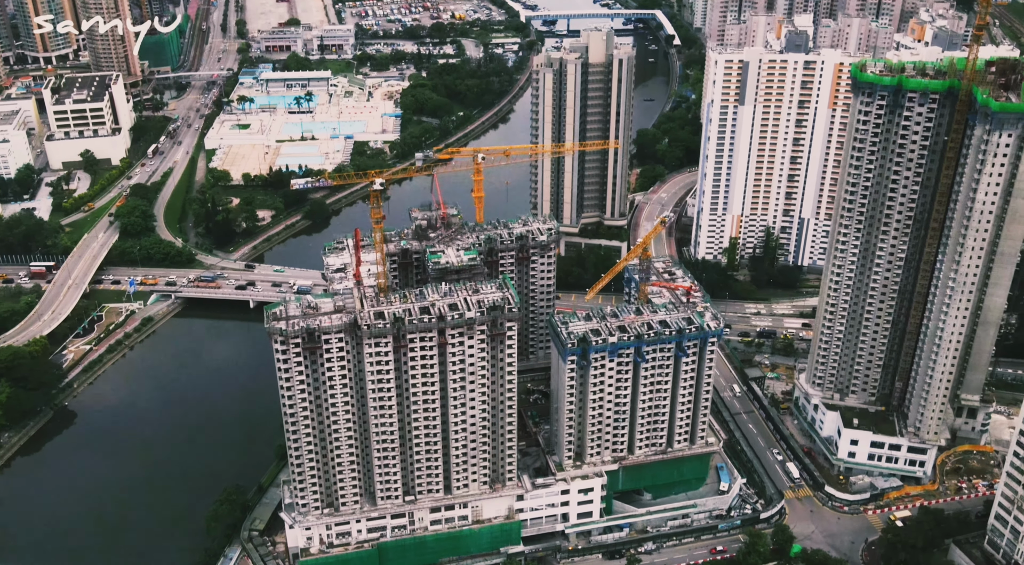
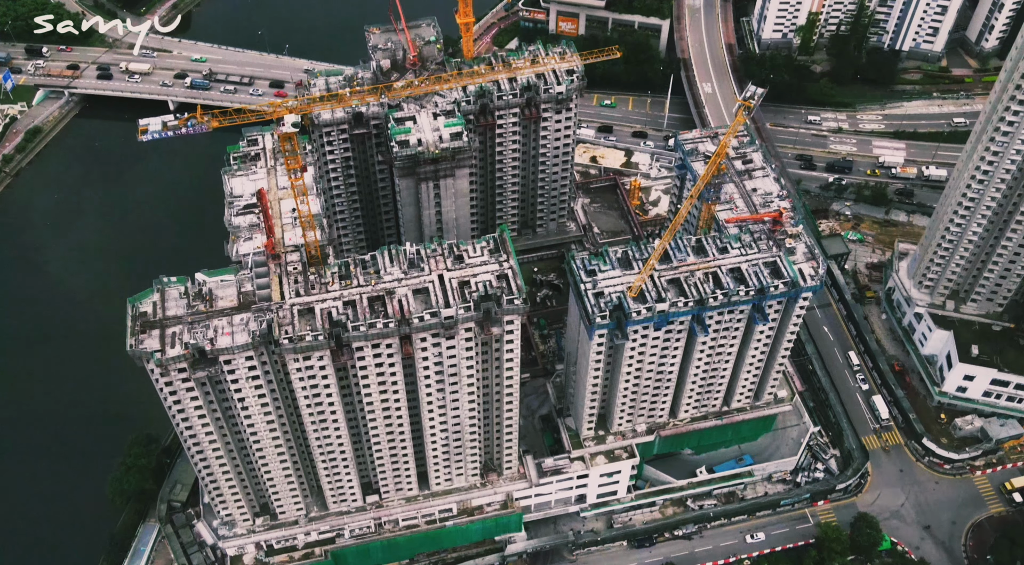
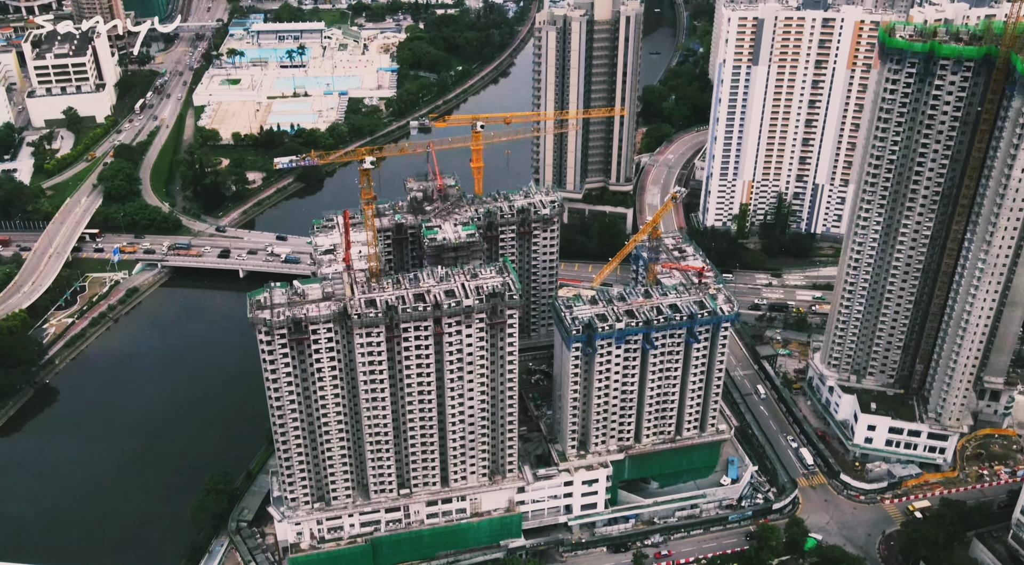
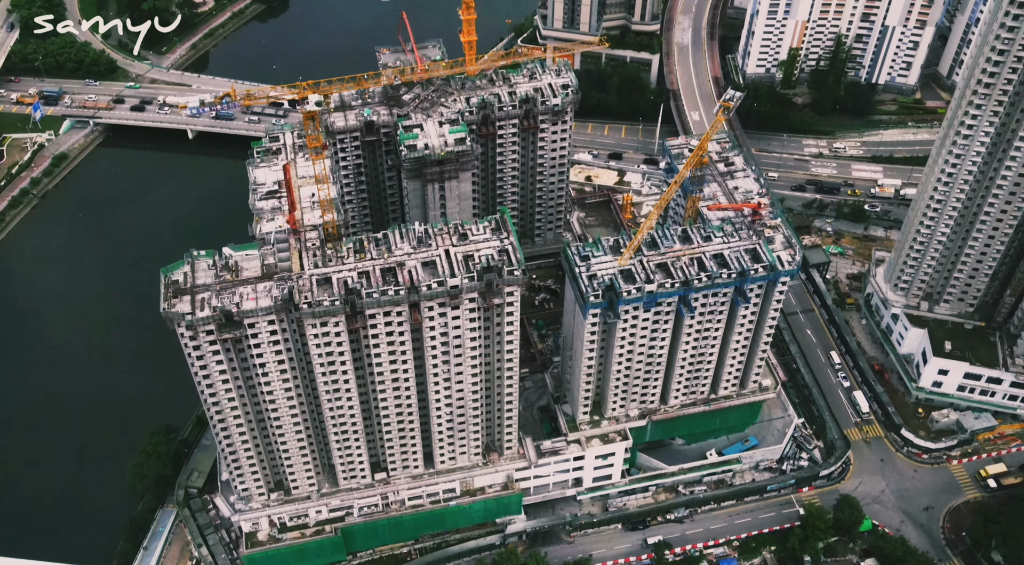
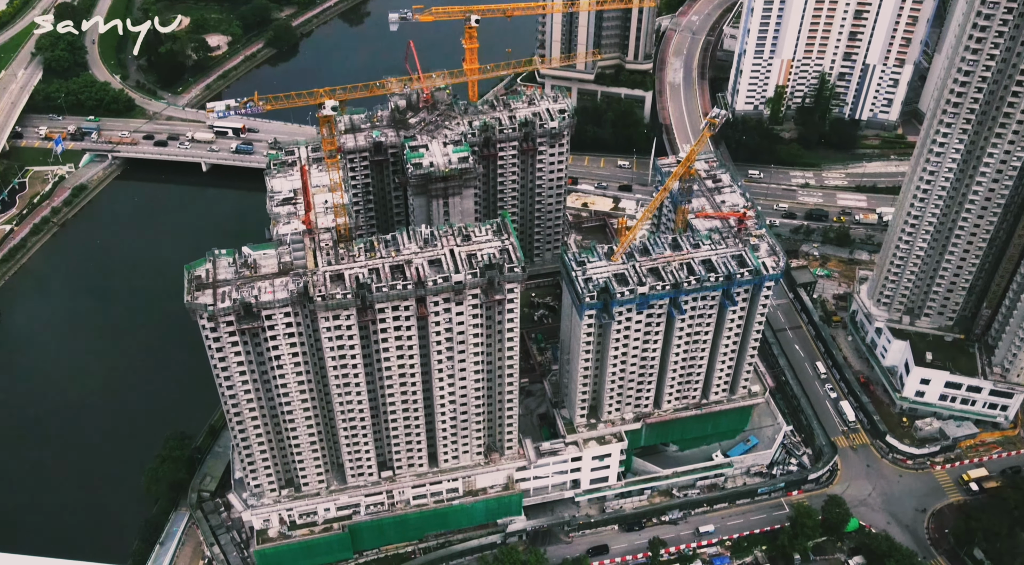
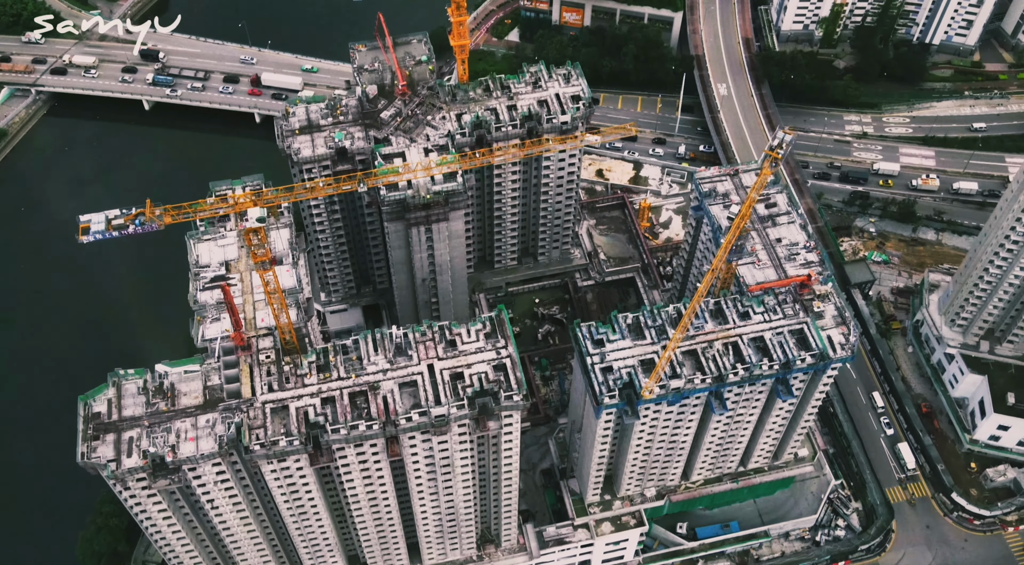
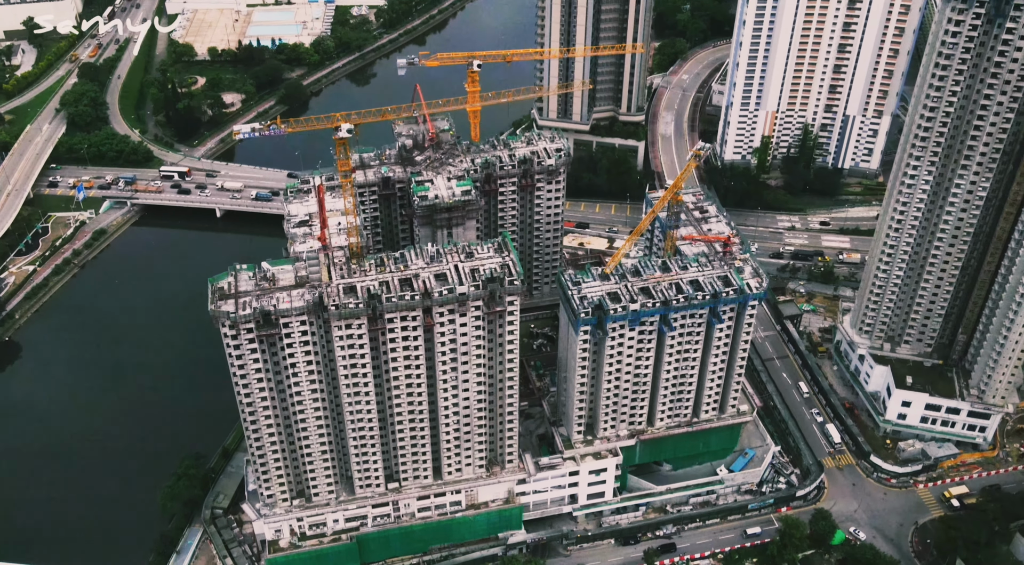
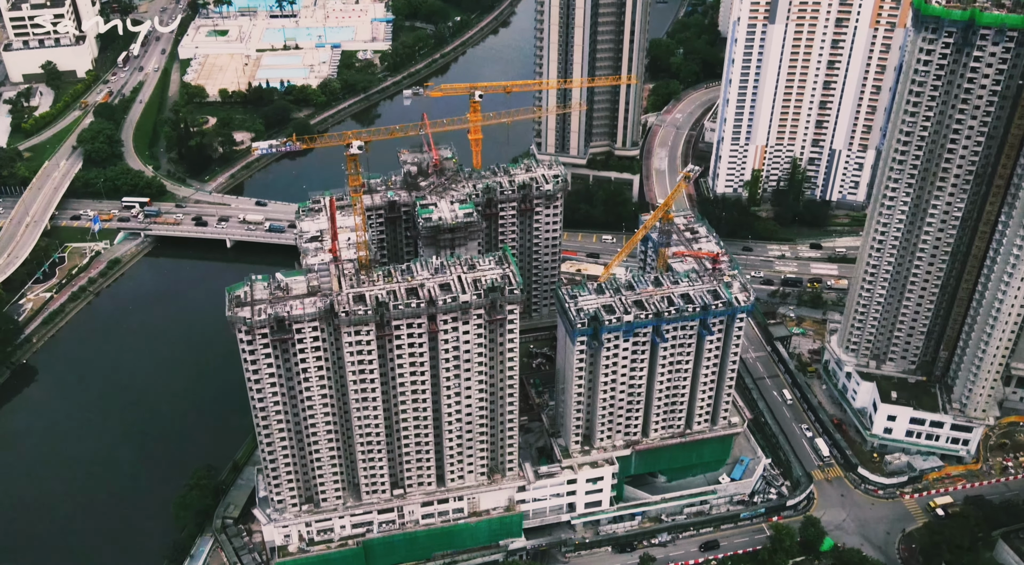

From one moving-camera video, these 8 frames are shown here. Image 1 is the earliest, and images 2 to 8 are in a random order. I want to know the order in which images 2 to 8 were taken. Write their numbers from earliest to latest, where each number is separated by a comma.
3, 8, 7, 5, 4, 2, 6
